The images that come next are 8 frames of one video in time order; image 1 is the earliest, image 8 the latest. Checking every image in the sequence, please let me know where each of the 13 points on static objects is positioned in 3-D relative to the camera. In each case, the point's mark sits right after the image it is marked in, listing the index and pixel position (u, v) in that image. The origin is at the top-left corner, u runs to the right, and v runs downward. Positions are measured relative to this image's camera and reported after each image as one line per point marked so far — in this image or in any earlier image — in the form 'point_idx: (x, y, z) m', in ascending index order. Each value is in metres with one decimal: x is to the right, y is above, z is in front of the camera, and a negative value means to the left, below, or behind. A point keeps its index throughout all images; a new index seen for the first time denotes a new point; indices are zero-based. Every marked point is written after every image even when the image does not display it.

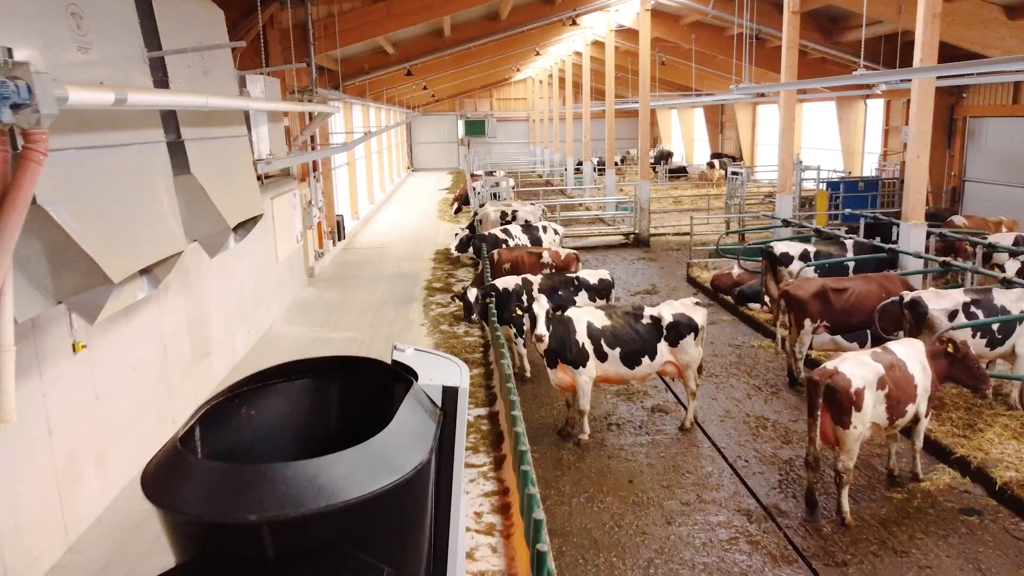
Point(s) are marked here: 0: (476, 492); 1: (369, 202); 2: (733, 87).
0: (-0.2, -1.1, +4.1) m
1: (-3.3, +2.0, +16.5) m
2: (+3.1, +2.8, +10.1) m
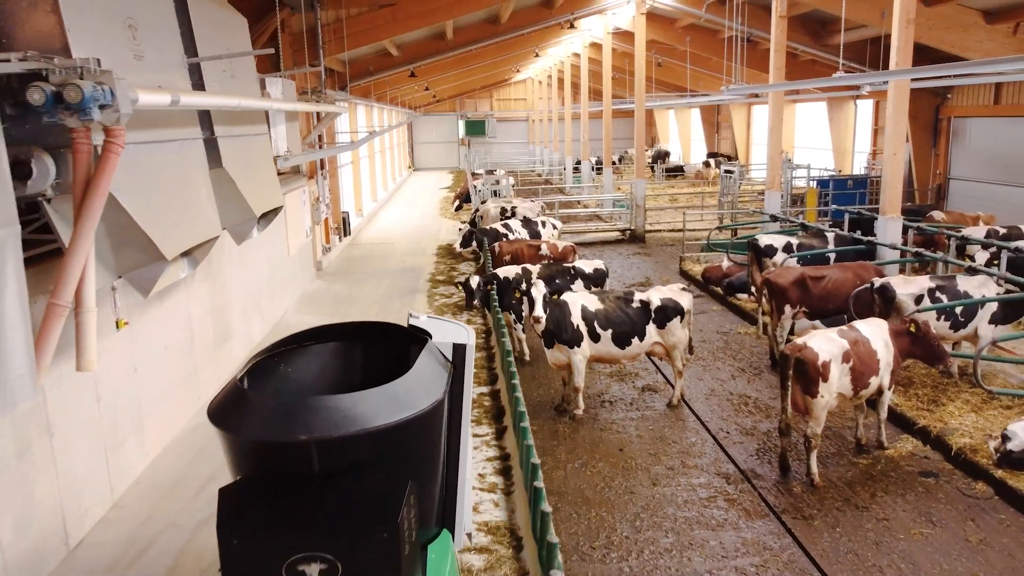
0: (-0.2, -1.0, +4.5) m
1: (-3.3, +2.1, +16.9) m
2: (+3.1, +2.9, +10.5) m
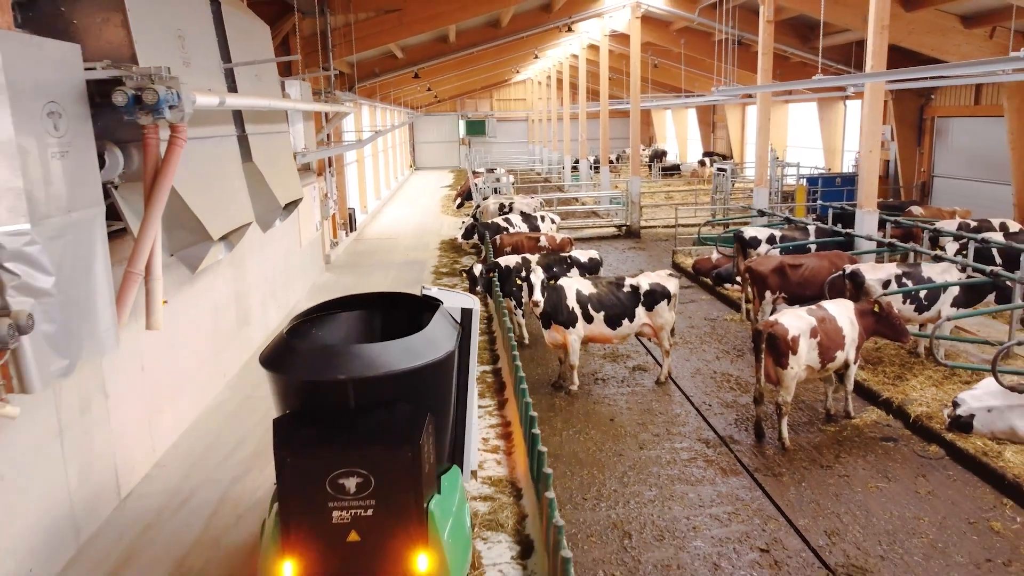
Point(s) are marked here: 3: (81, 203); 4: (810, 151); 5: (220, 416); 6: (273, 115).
0: (-0.2, -0.9, +5.0) m
1: (-3.3, +2.2, +17.4) m
2: (+3.1, +3.0, +11.0) m
3: (-1.6, +0.3, +2.7) m
4: (+6.9, +3.2, +16.7) m
5: (-2.1, -0.9, +5.2) m
6: (-1.8, +1.3, +5.3) m
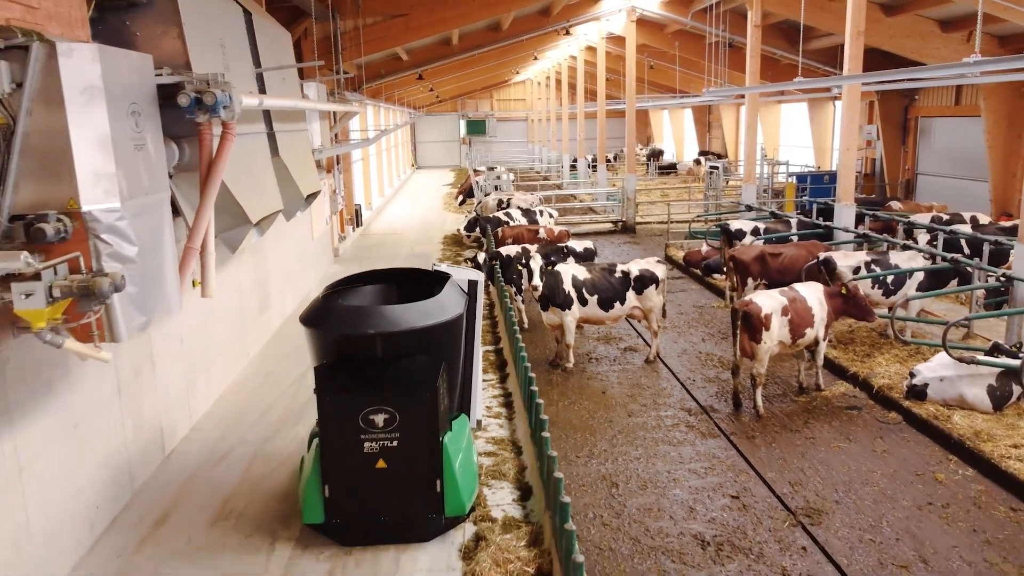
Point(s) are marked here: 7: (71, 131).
0: (-0.2, -0.8, +5.5) m
1: (-3.3, +2.3, +17.9) m
2: (+3.1, +3.1, +11.5) m
3: (-1.6, +0.4, +3.2) m
4: (+6.9, +3.3, +17.2) m
5: (-2.1, -0.8, +5.7) m
6: (-1.8, +1.4, +5.8) m
7: (-1.6, +0.6, +2.7) m
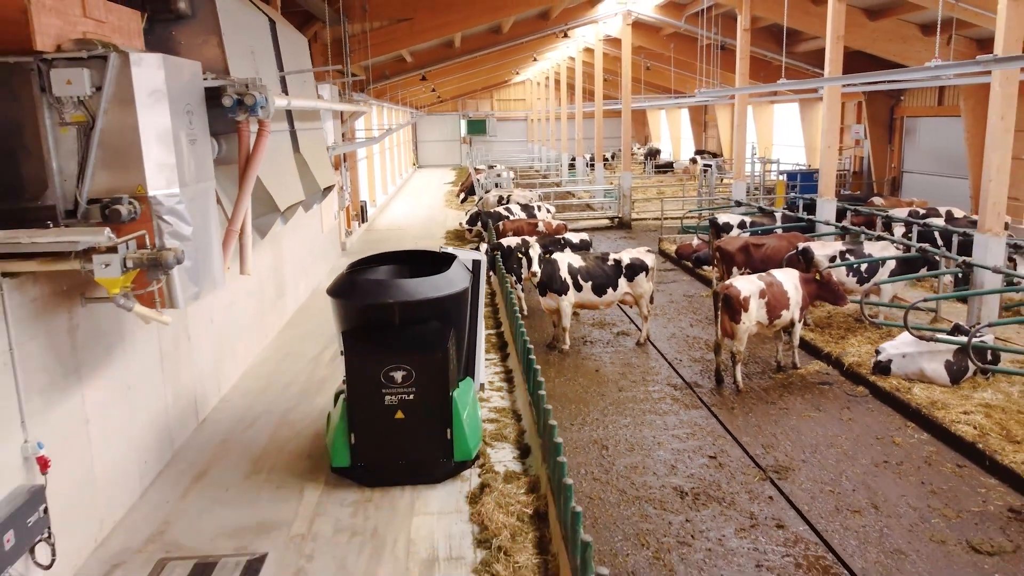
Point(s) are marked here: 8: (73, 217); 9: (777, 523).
0: (-0.2, -0.7, +6.0) m
1: (-3.3, +2.4, +18.4) m
2: (+3.1, +3.3, +11.9) m
3: (-1.5, +0.6, +3.6) m
4: (+6.9, +3.4, +17.7) m
5: (-2.1, -0.7, +6.2) m
6: (-1.7, +1.5, +6.3) m
7: (-1.6, +0.7, +3.1) m
8: (-1.9, +0.3, +3.2) m
9: (+1.4, -1.3, +3.9) m
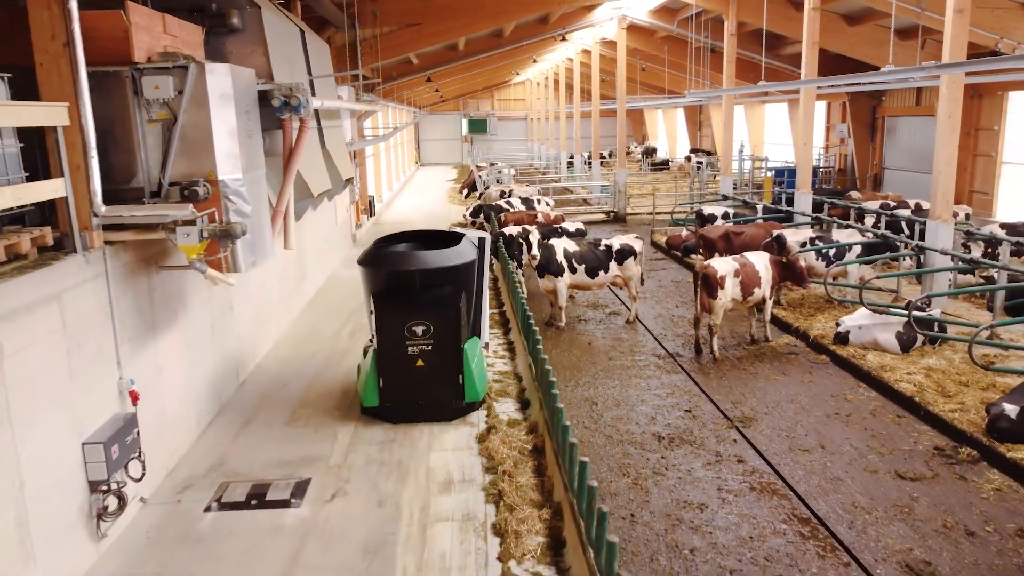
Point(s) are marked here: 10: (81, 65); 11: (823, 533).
0: (-0.2, -0.5, +6.7) m
1: (-3.3, +2.6, +19.1) m
2: (+3.1, +3.4, +12.7) m
3: (-1.5, +0.7, +4.4) m
4: (+6.9, +3.6, +18.5) m
5: (-2.1, -0.5, +6.9) m
6: (-1.7, +1.7, +7.0) m
7: (-1.6, +0.9, +3.9) m
8: (-1.9, +0.5, +3.9) m
9: (+1.5, -1.1, +4.6) m
10: (-2.0, +1.0, +3.4) m
11: (+1.6, -1.3, +3.8) m
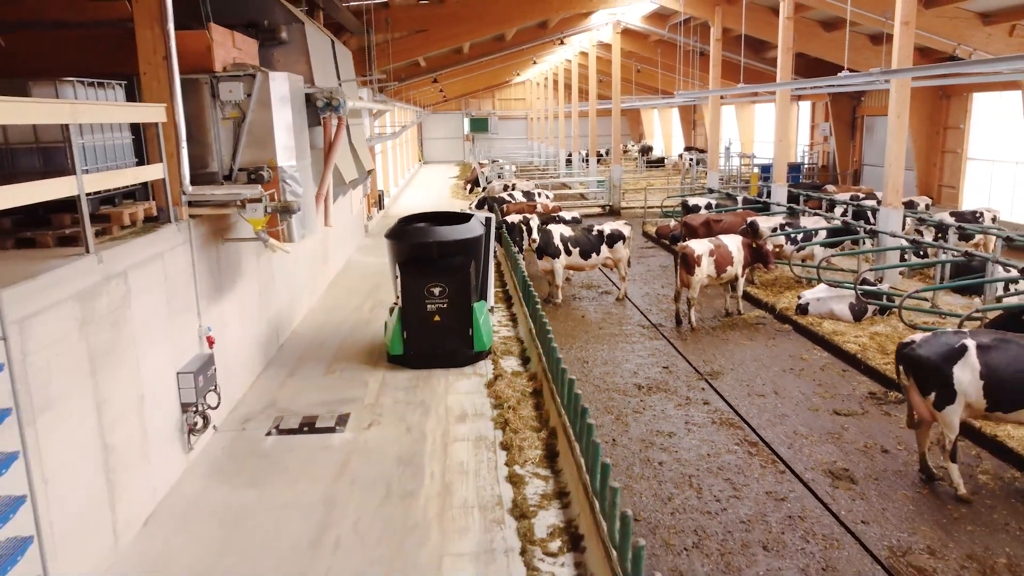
0: (-0.2, -0.3, +7.6) m
1: (-3.3, +2.9, +20.0) m
2: (+3.1, +3.7, +13.6) m
3: (-1.5, +1.0, +5.3) m
4: (+6.9, +3.8, +19.4) m
5: (-2.1, -0.3, +7.8) m
6: (-1.7, +1.9, +7.9) m
7: (-1.6, +1.1, +4.8) m
8: (-1.9, +0.7, +4.8) m
9: (+1.5, -0.9, +5.5) m
10: (-2.0, +1.3, +4.3) m
11: (+1.7, -1.1, +4.7) m
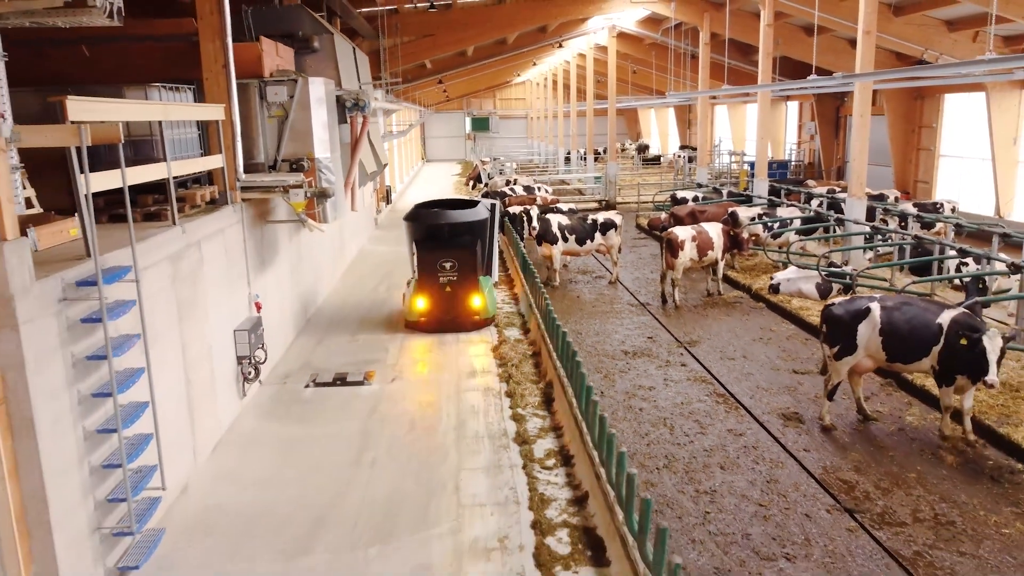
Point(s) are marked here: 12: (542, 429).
0: (-0.1, -0.1, +8.5) m
1: (-3.2, +3.1, +20.8) m
2: (+3.2, +3.9, +14.4) m
3: (-1.5, +1.2, +6.1) m
4: (+7.0, +4.0, +20.2) m
5: (-2.0, 0.0, +8.6) m
6: (-1.7, +2.1, +8.8) m
7: (-1.5, +1.3, +5.6) m
8: (-1.9, +0.9, +5.6) m
9: (+1.5, -0.7, +6.4) m
10: (-2.0, +1.5, +5.2) m
11: (+1.7, -0.9, +5.6) m
12: (+0.2, -0.9, +4.8) m
